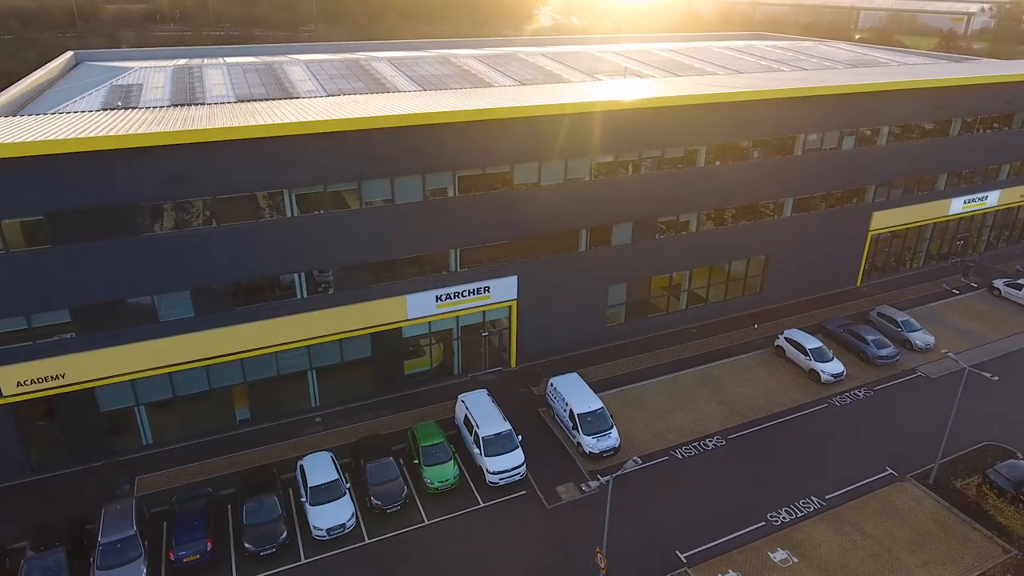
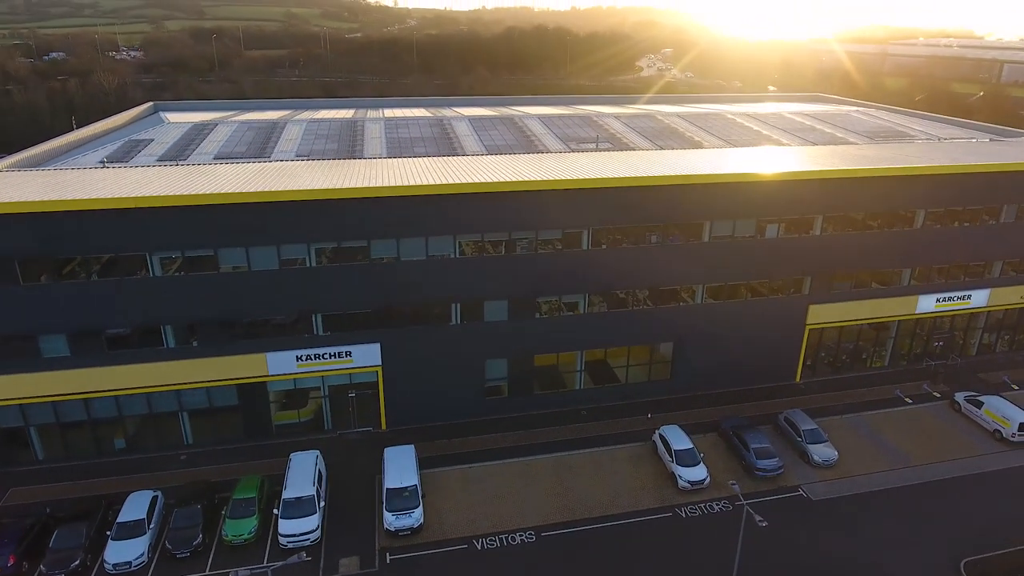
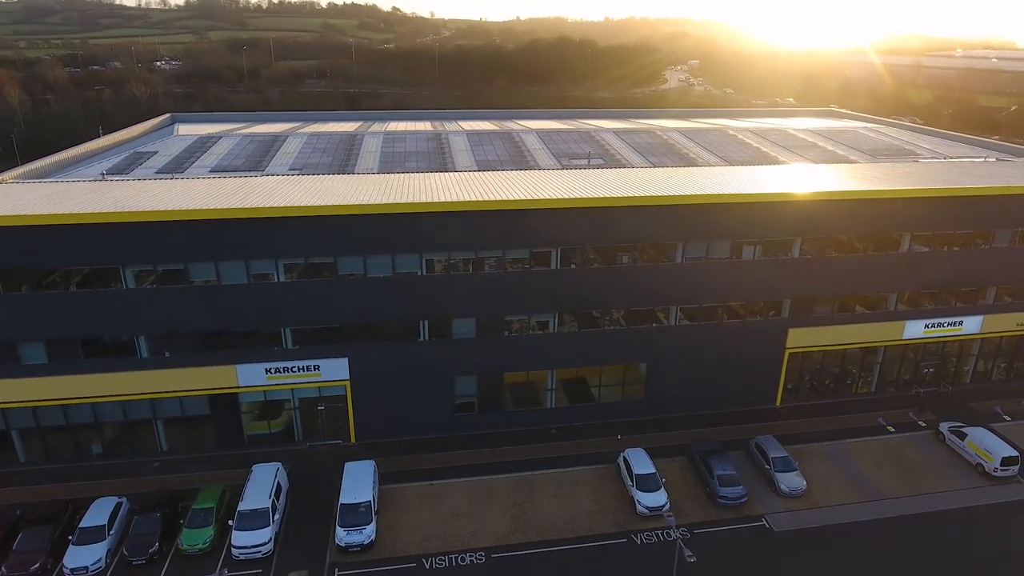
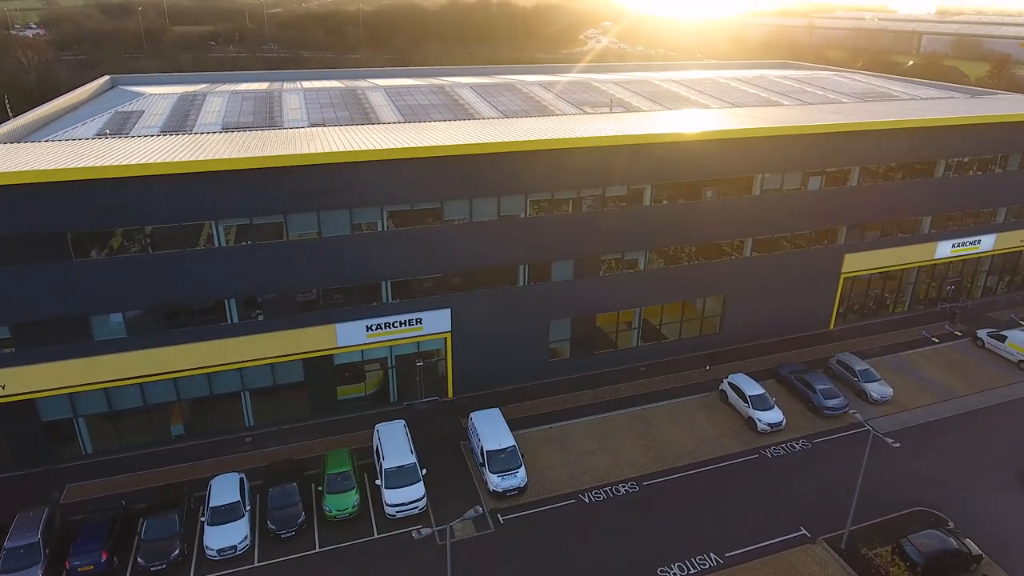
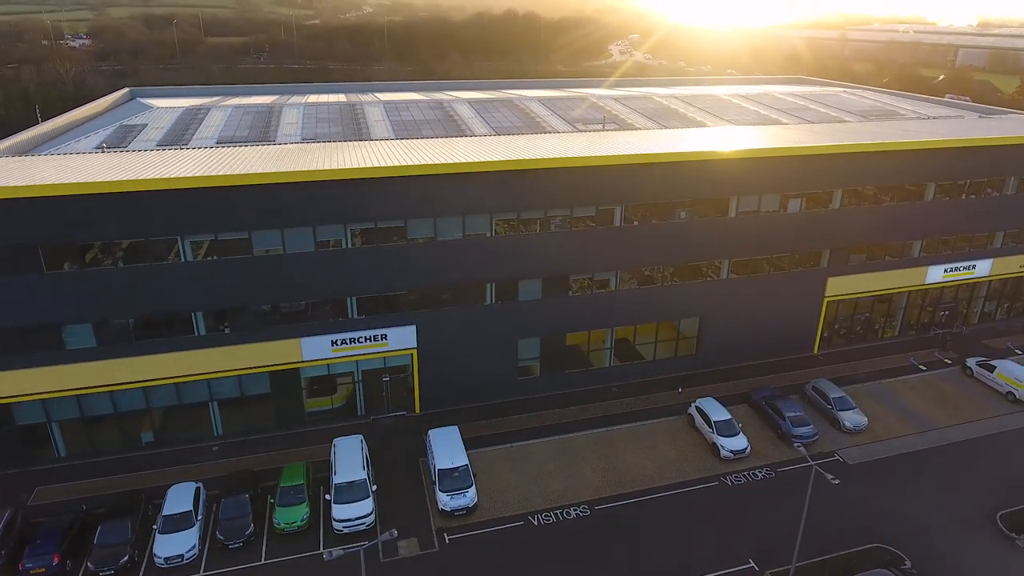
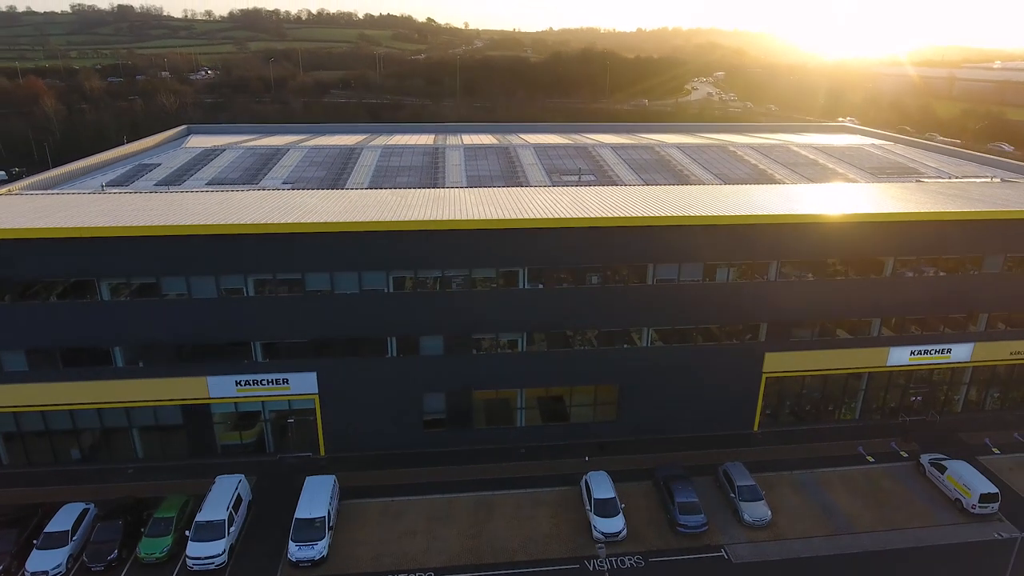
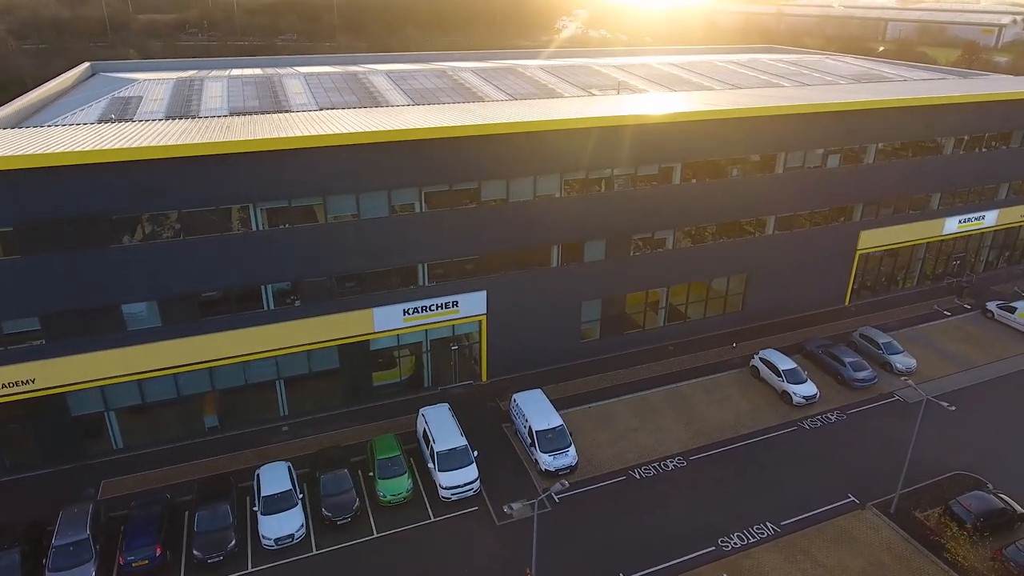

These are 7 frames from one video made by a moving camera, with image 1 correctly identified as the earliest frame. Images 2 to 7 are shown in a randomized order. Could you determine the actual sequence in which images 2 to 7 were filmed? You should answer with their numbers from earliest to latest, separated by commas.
7, 4, 5, 2, 3, 6
